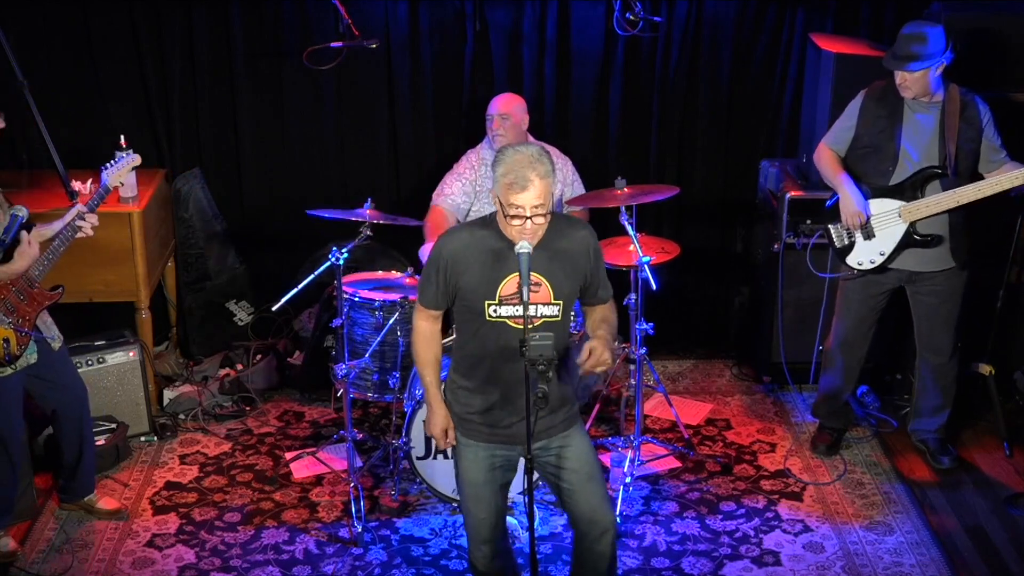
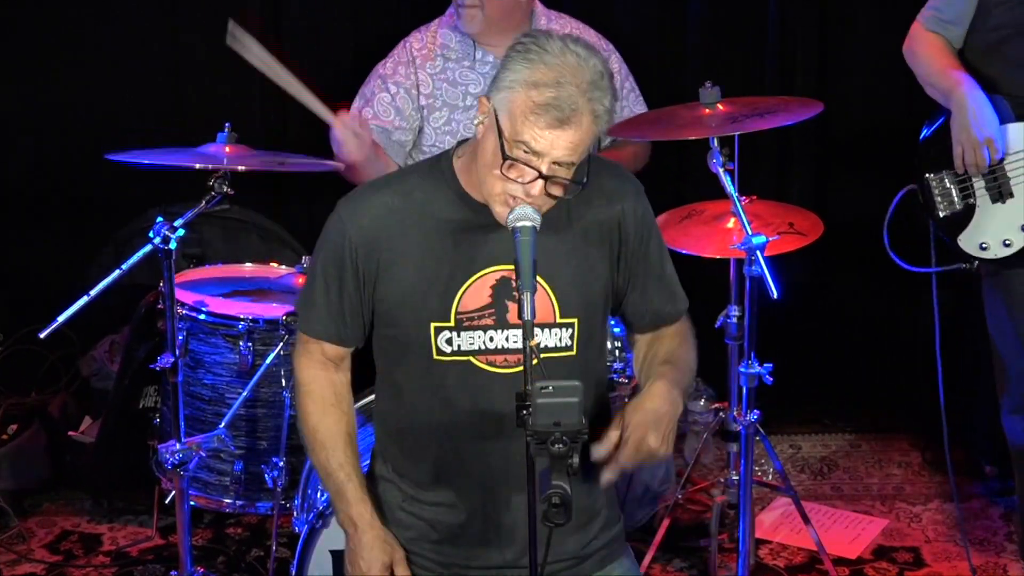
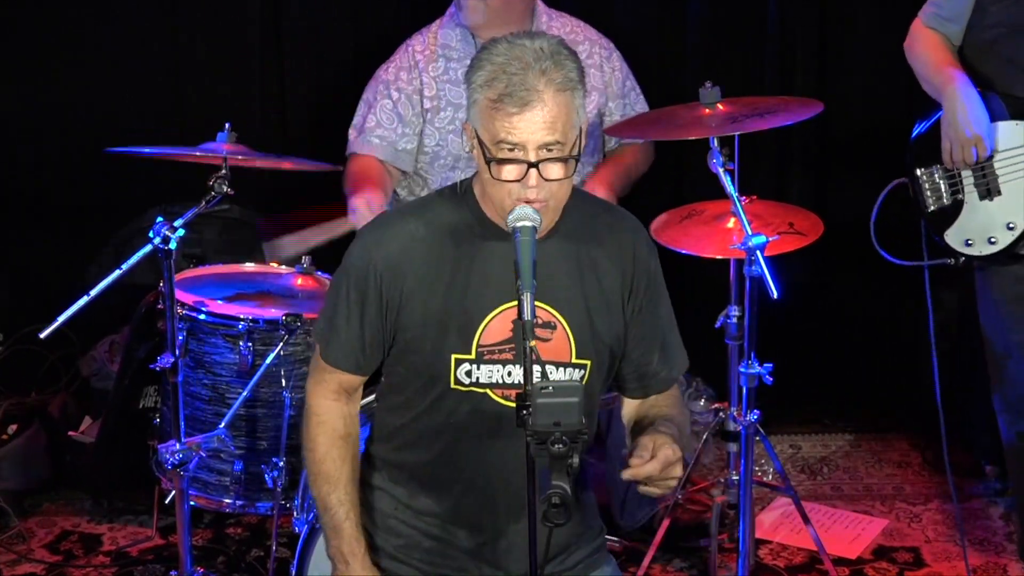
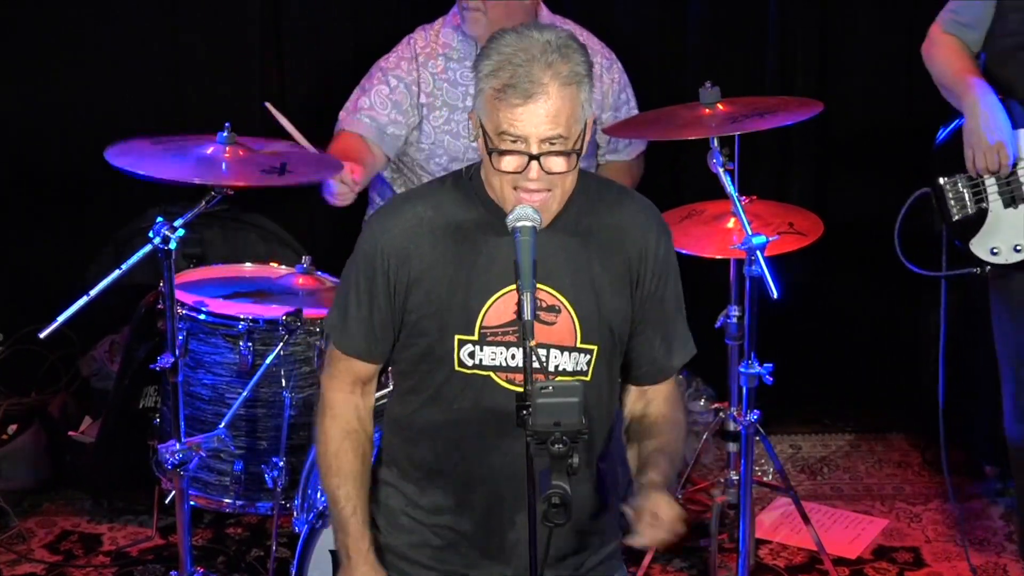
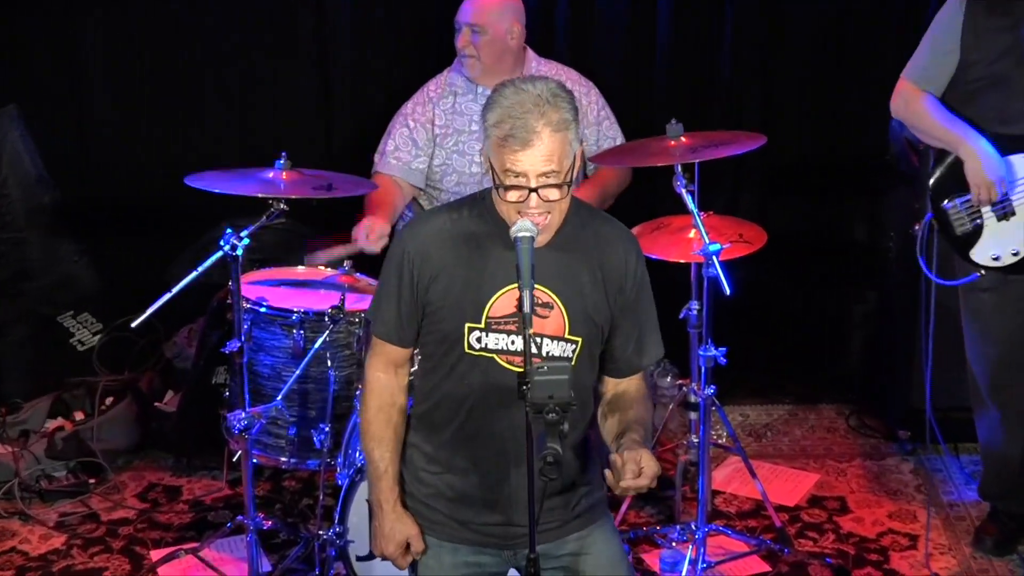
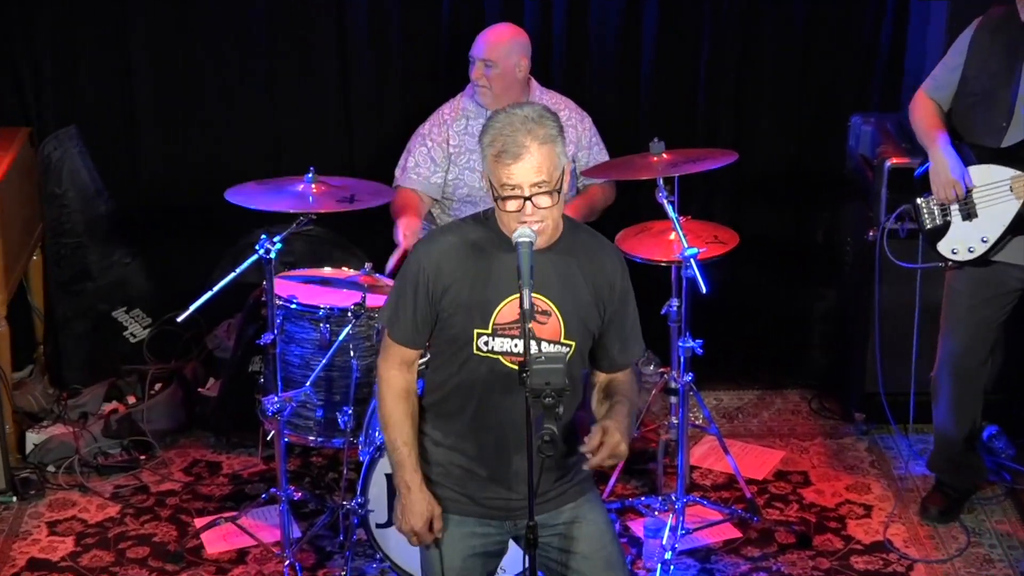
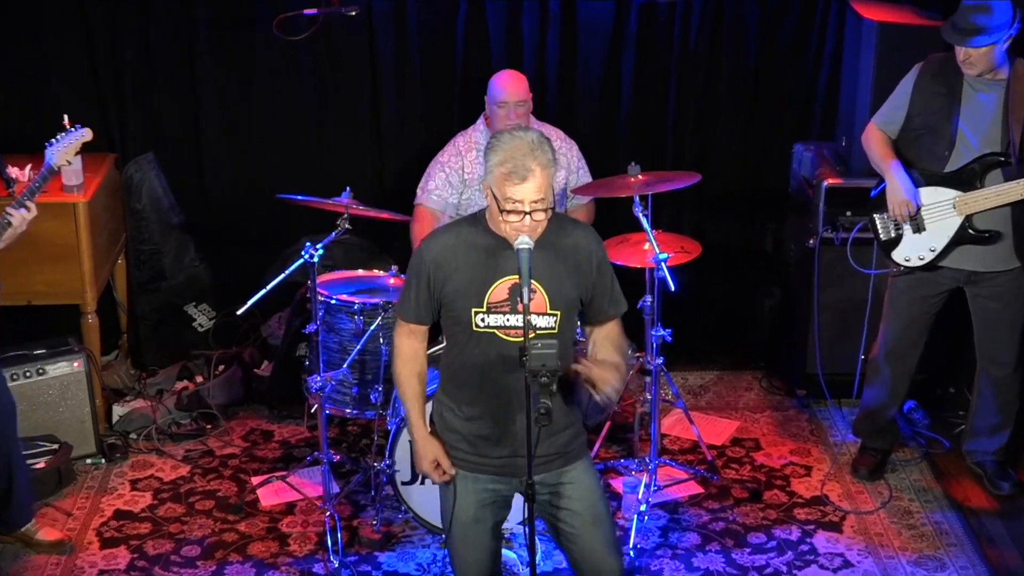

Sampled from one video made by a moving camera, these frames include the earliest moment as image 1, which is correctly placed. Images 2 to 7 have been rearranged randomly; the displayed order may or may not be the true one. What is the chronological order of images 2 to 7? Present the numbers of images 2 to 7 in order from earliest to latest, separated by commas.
7, 6, 5, 4, 2, 3
